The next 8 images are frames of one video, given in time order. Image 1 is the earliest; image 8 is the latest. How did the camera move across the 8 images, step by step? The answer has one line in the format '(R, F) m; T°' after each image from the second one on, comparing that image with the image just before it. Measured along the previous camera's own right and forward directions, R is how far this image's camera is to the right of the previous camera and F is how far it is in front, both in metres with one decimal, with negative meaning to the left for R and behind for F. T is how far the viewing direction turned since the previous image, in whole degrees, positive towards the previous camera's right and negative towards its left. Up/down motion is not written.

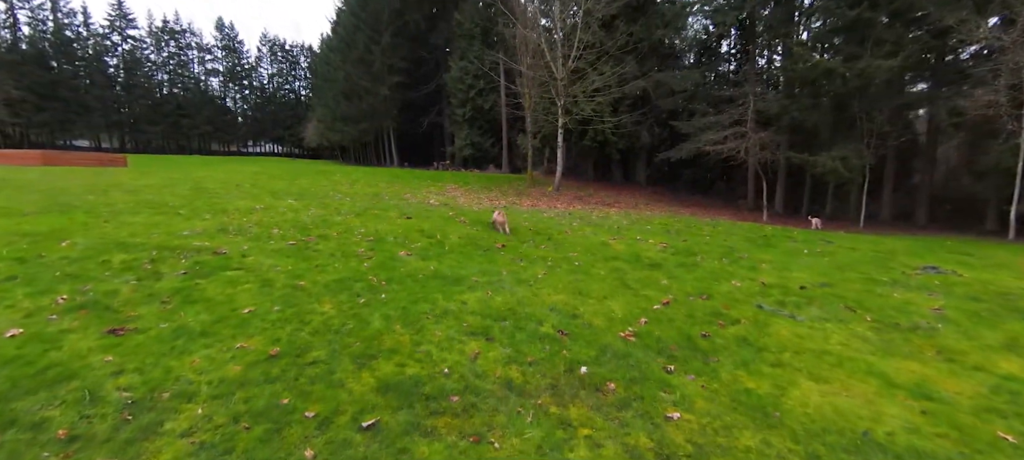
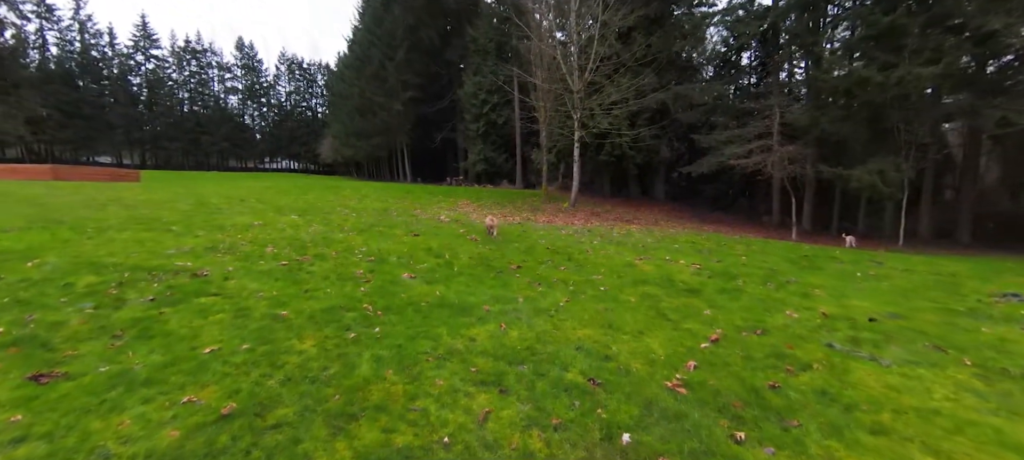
(0.0, +0.8) m; -2°
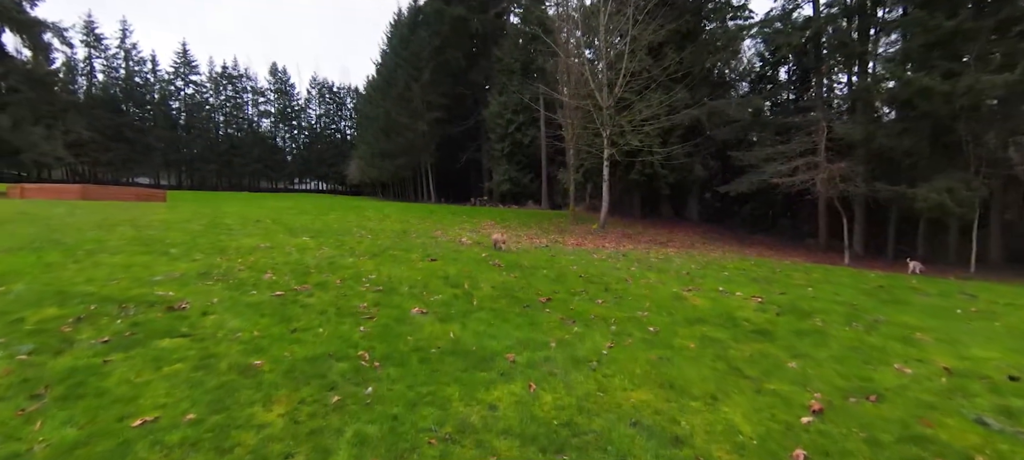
(-0.1, +0.9) m; -3°
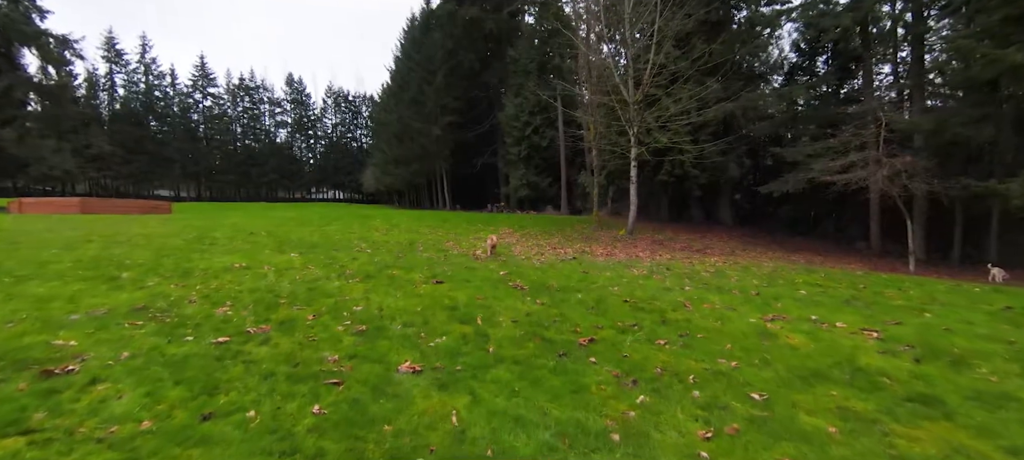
(-0.1, +1.6) m; -2°
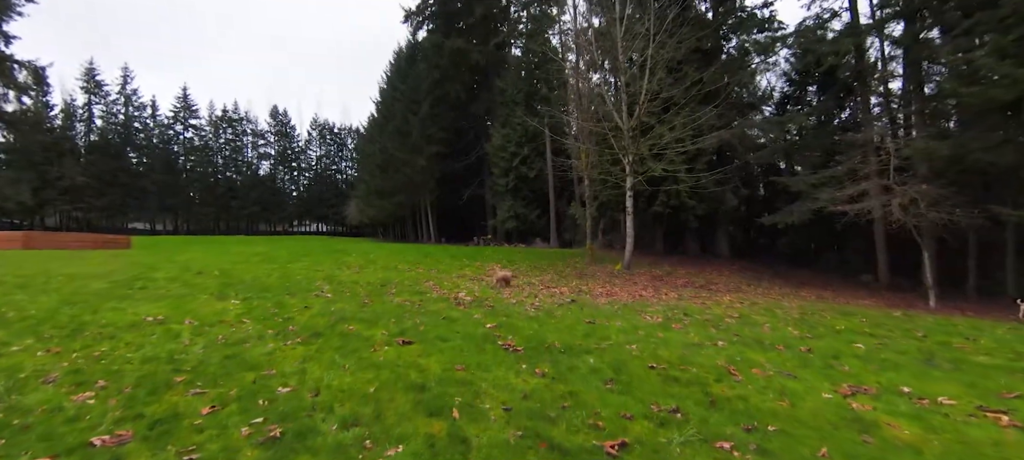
(0.0, +1.4) m; +2°
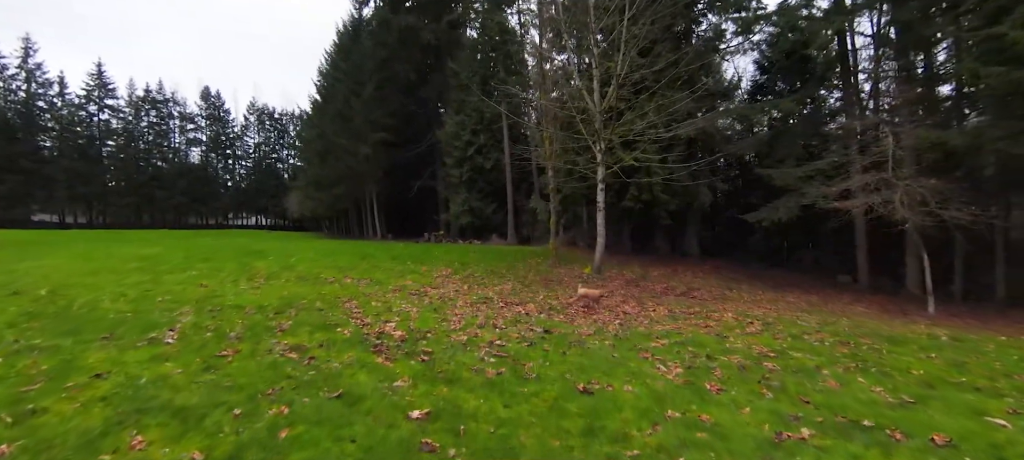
(+0.1, +2.5) m; +5°
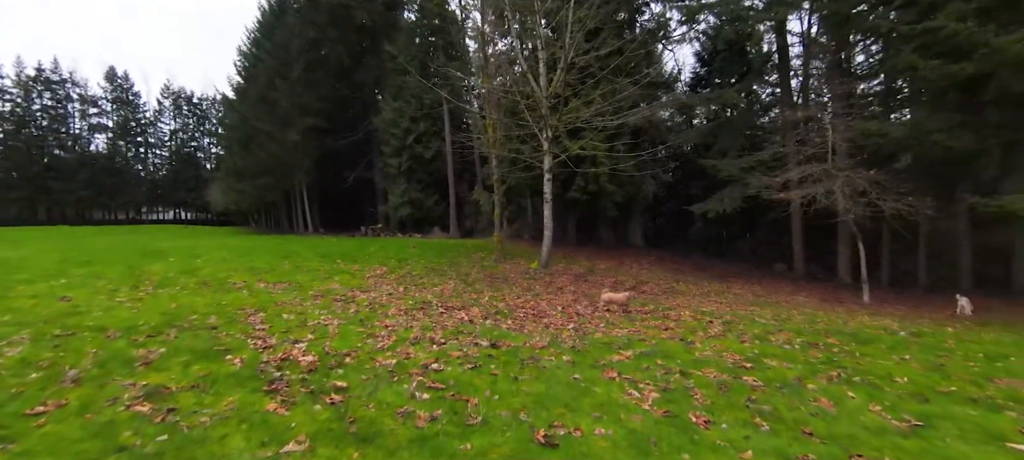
(0.0, +1.0) m; +7°
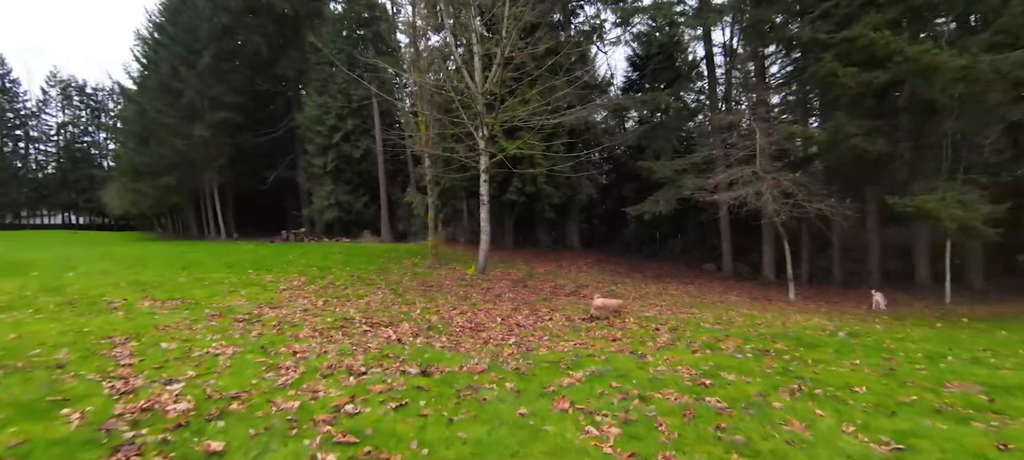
(0.0, +0.7) m; +8°
